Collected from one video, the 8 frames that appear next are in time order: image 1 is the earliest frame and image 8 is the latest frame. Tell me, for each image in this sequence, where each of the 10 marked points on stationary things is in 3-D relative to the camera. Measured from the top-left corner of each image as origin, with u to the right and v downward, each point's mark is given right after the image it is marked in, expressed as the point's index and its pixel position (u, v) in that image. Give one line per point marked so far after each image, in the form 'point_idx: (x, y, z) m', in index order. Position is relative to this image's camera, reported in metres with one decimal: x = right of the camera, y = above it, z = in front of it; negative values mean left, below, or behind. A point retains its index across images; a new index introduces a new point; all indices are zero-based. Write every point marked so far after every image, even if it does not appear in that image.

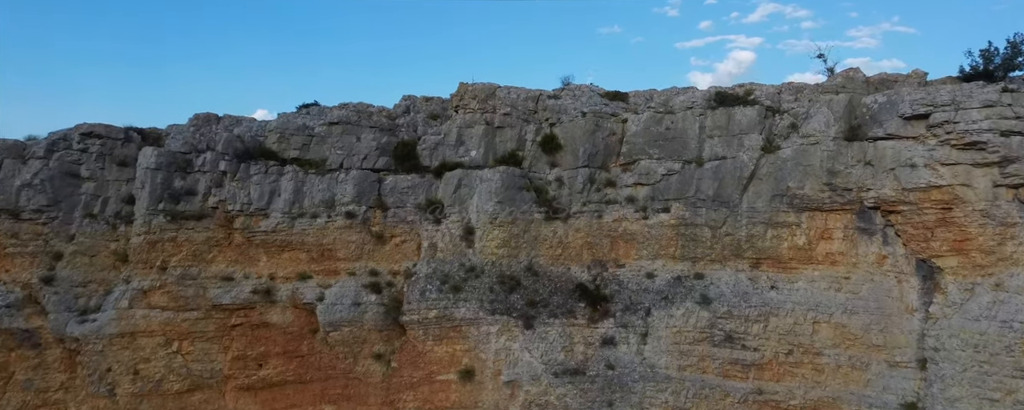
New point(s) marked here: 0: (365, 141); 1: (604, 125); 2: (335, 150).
0: (-4.4, +1.9, +19.1) m
1: (+2.6, +2.3, +18.2) m
2: (-5.3, +1.7, +19.0) m
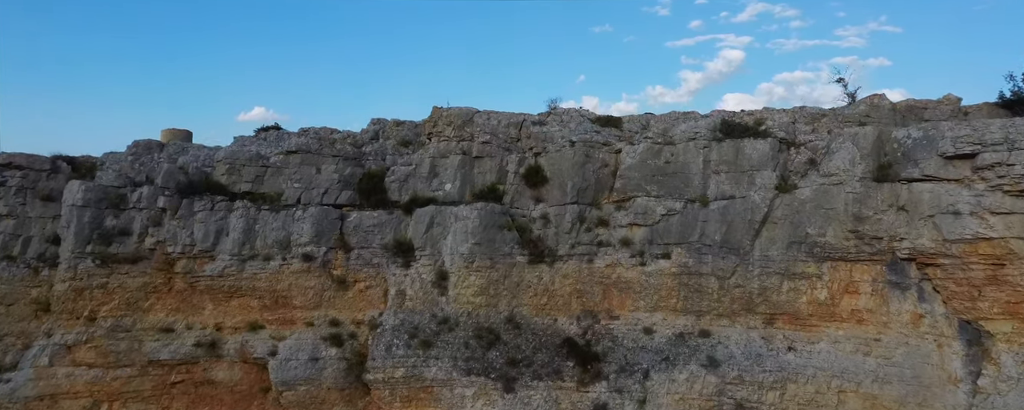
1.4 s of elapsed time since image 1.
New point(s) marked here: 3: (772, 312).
0: (-5.0, +0.9, +16.9) m
1: (+2.1, +1.2, +16.1) m
2: (-5.8, +0.6, +16.8) m
3: (+5.5, -2.2, +13.4) m
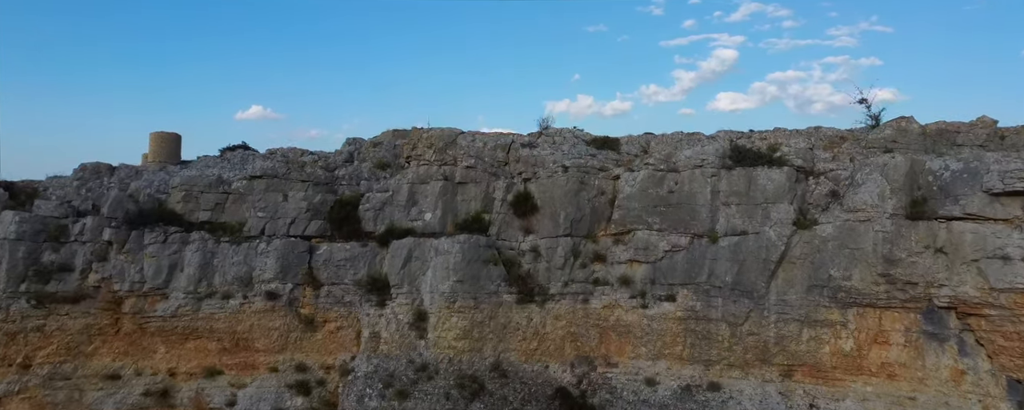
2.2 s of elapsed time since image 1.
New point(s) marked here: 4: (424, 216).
0: (-5.3, +0.1, +15.3) m
1: (+1.8, +0.5, +14.6) m
2: (-6.1, -0.1, +15.2) m
3: (+5.2, -2.9, +11.9) m
4: (-2.1, -0.3, +15.1) m
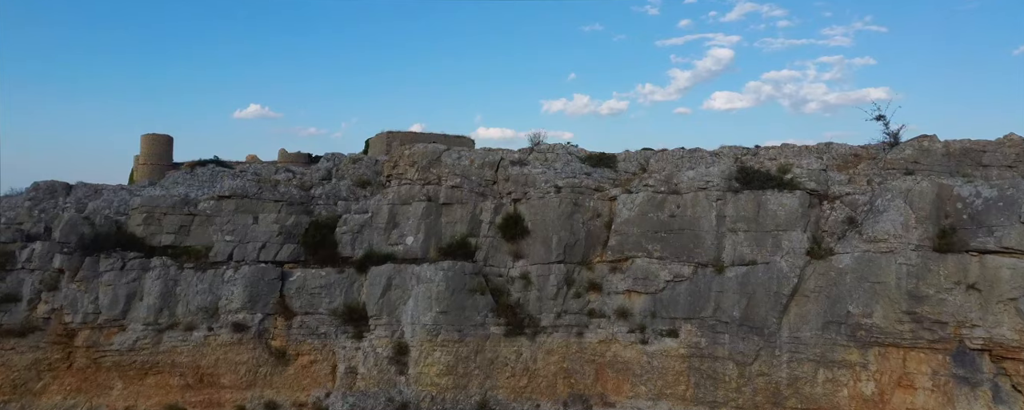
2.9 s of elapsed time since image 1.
0: (-5.5, -0.4, +14.2) m
1: (+1.6, 0.0, +13.5) m
2: (-6.4, -0.6, +14.1) m
3: (+5.0, -3.4, +10.8) m
4: (-2.3, -0.8, +14.0) m
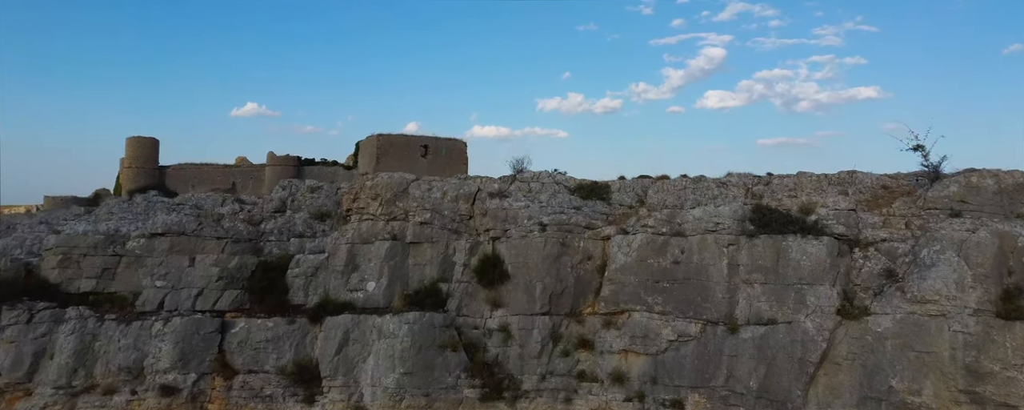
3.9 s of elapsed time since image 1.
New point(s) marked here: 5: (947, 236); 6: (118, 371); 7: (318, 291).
0: (-6.0, -1.1, +12.2) m
1: (+1.1, -0.7, +11.7) m
2: (-6.8, -1.4, +12.1) m
3: (+4.6, -4.2, +9.0) m
4: (-2.8, -1.5, +12.1) m
5: (+6.1, -0.4, +8.9) m
6: (-7.1, -3.0, +11.4) m
7: (-3.7, -1.6, +12.2) m
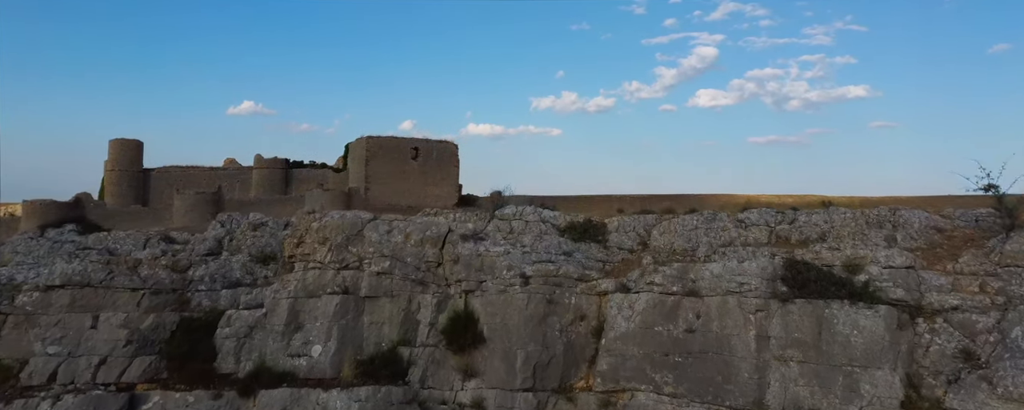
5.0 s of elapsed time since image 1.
0: (-6.3, -1.9, +10.0) m
1: (+0.8, -1.5, +9.6) m
2: (-7.2, -2.1, +9.9) m
3: (+4.3, -4.9, +6.9) m
4: (-3.1, -2.3, +9.9) m
5: (+5.8, -1.2, +6.9) m
6: (-7.4, -3.7, +9.2) m
7: (-4.1, -2.4, +10.1) m
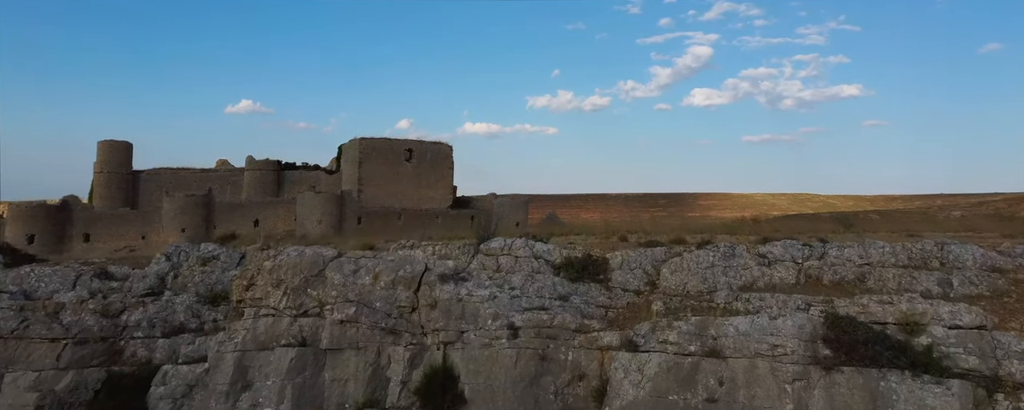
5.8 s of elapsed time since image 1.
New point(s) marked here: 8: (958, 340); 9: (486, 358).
0: (-6.5, -2.4, +8.5) m
1: (+0.6, -2.0, +8.1) m
2: (-7.3, -2.6, +8.3) m
3: (+4.1, -5.4, +5.4) m
4: (-3.3, -2.7, +8.4) m
5: (+5.6, -1.6, +5.4) m
6: (-7.6, -4.2, +7.7) m
7: (-4.3, -2.9, +8.5) m
8: (+4.6, -1.4, +6.5) m
9: (-0.3, -2.0, +8.2) m
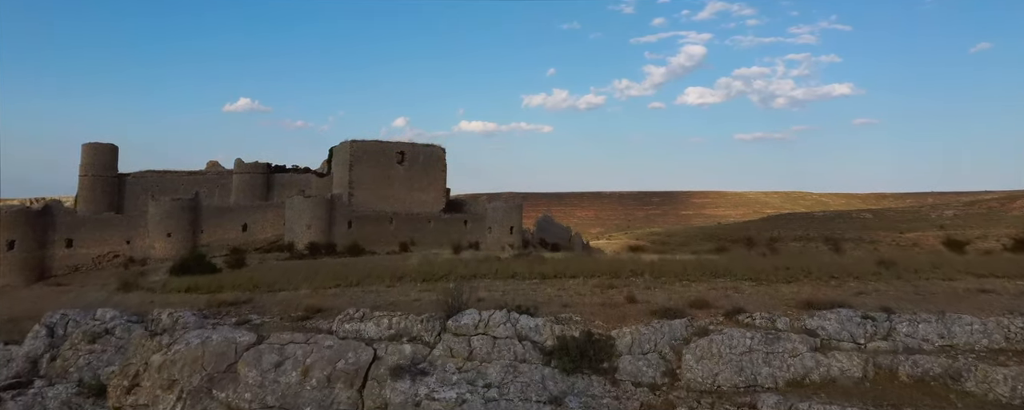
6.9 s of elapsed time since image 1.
0: (-6.8, -3.1, +6.2) m
1: (+0.3, -2.7, +5.9) m
2: (-7.6, -3.4, +6.1) m
3: (+3.9, -6.1, +3.2) m
4: (-3.6, -3.5, +6.2) m
5: (+5.4, -2.4, +3.3) m
6: (-7.8, -5.0, +5.4) m
7: (-4.5, -3.6, +6.3) m
8: (+4.4, -2.1, +4.4) m
9: (-0.6, -2.7, +6.0) m
